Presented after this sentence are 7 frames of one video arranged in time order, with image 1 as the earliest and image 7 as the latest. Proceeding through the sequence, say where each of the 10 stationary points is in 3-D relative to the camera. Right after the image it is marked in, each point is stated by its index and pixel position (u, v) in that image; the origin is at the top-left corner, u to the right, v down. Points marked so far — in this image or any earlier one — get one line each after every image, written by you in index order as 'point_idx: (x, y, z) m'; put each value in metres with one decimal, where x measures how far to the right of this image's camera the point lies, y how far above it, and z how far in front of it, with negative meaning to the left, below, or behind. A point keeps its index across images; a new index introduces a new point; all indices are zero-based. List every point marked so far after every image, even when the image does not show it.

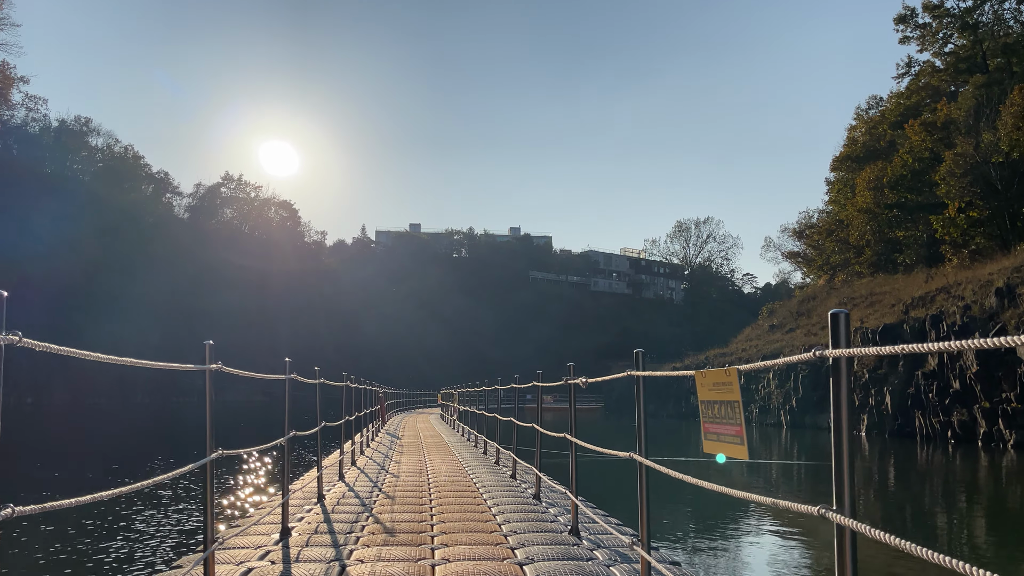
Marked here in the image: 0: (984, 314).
0: (+10.3, -0.6, +17.3) m
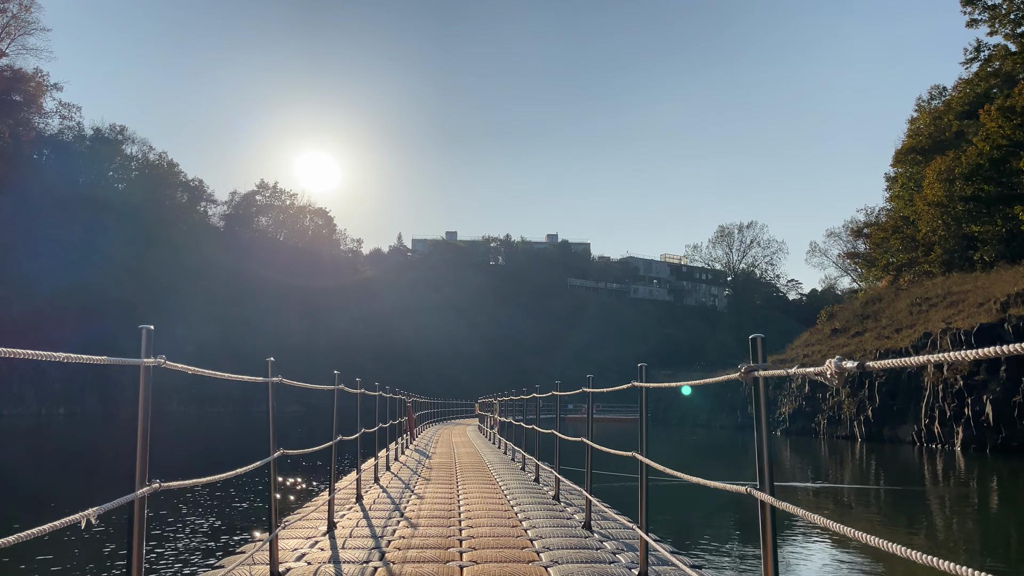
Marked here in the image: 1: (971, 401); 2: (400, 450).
0: (+11.2, -0.4, +14.9) m
1: (+10.2, -2.5, +17.7) m
2: (-1.9, -2.8, +13.7) m
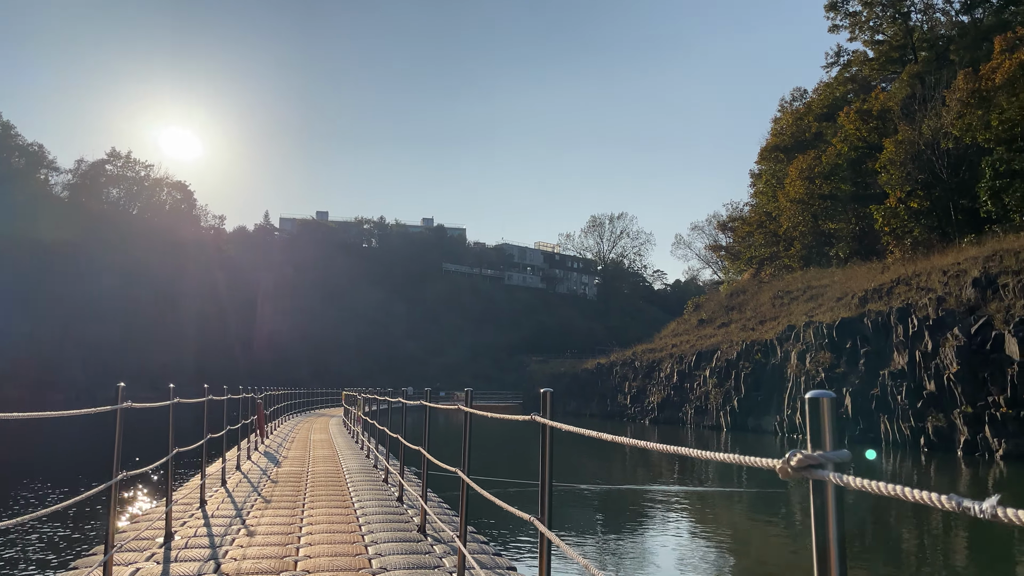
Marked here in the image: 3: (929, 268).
0: (+8.8, -0.4, +15.6) m
1: (+7.3, -2.4, +18.3) m
2: (-4.0, -2.5, +12.4) m
3: (+10.0, +0.4, +19.1) m
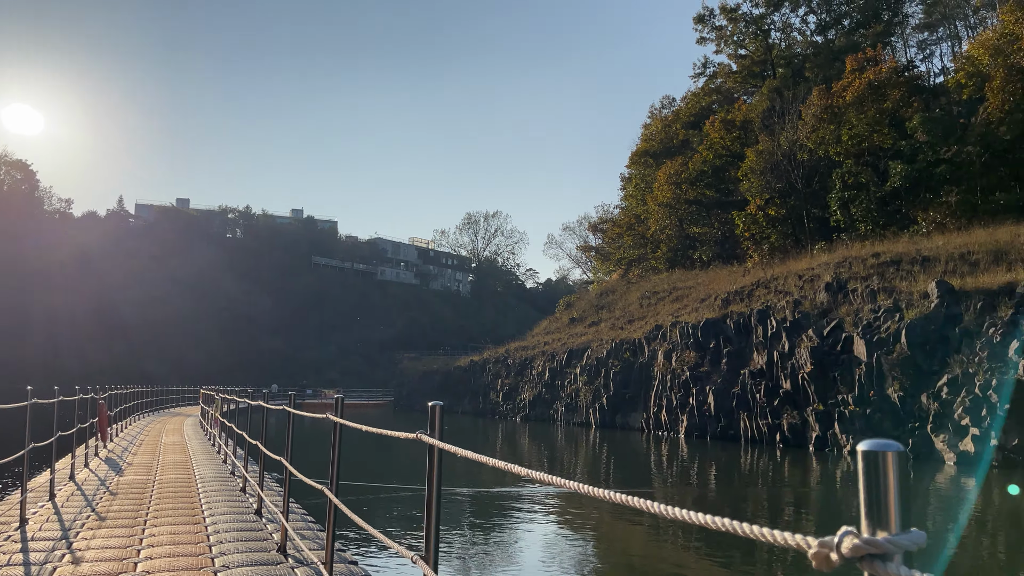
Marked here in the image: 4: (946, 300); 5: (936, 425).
0: (+6.3, -0.5, +16.5) m
1: (+4.3, -2.4, +18.9) m
2: (-5.9, -2.3, +11.3) m
3: (+6.9, +0.4, +20.1) m
4: (+7.4, -0.2, +13.6) m
5: (+6.8, -2.2, +12.8) m
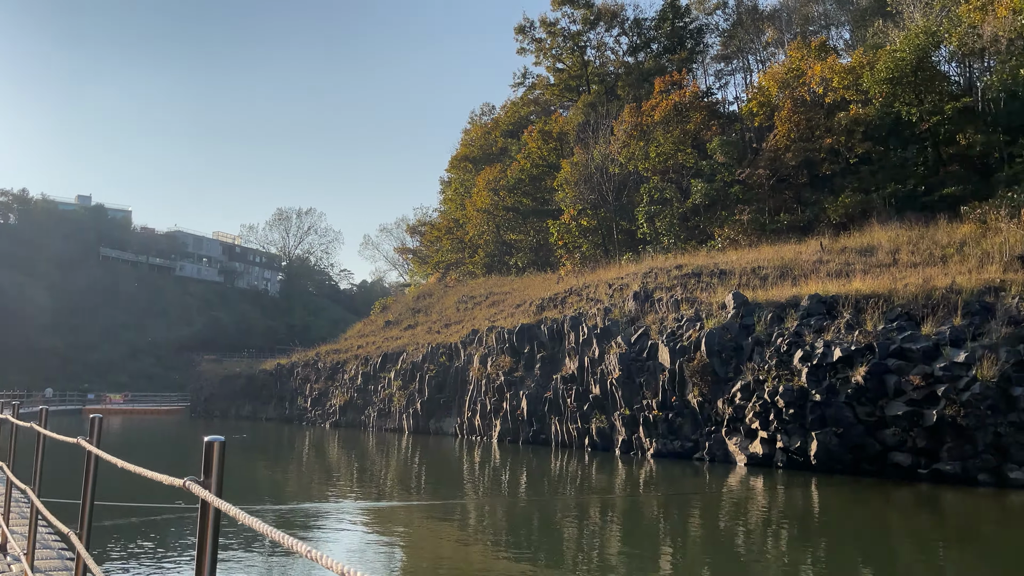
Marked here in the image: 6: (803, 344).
0: (+2.4, -0.6, +17.1) m
1: (-0.1, -2.5, +19.0) m
2: (-8.3, -2.2, +9.3) m
3: (+2.2, +0.2, +20.8) m
4: (+4.2, -0.4, +14.6) m
5: (+3.7, -2.4, +13.6) m
6: (+4.7, -0.9, +13.0) m
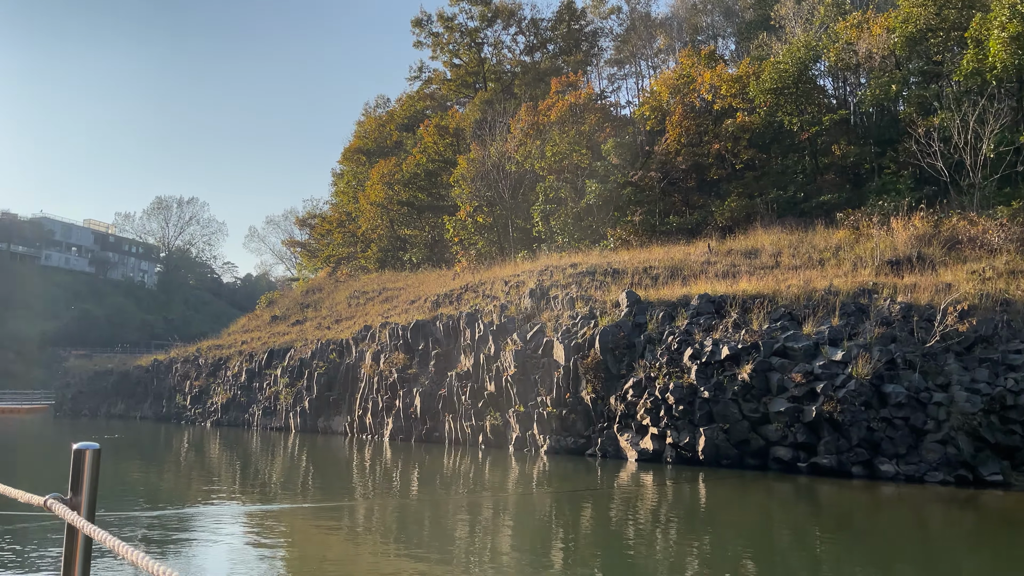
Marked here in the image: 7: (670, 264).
0: (+0.2, -0.6, +17.1) m
1: (-2.6, -2.4, +18.7) m
2: (-9.4, -2.0, +7.9) m
3: (-0.5, +0.2, +20.7) m
4: (+2.3, -0.4, +14.9) m
5: (+1.9, -2.3, +13.8) m
6: (+3.0, -0.9, +13.3) m
7: (+3.5, +0.5, +17.7) m
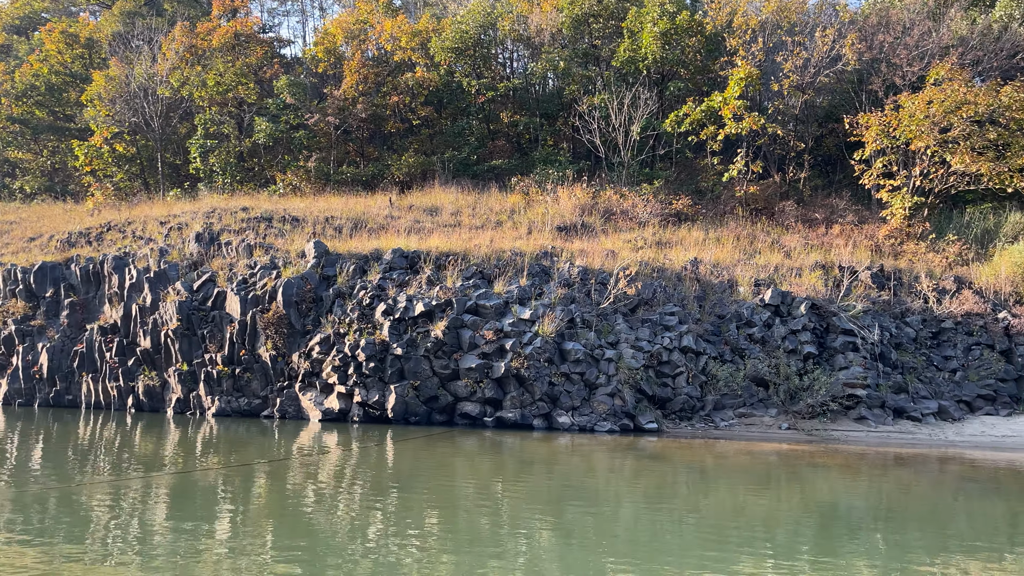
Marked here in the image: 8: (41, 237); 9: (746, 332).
0: (-6.2, +0.5, +15.1) m
1: (-9.4, -1.2, +15.4) m
2: (-11.1, -1.2, +2.8) m
3: (-8.3, +1.6, +18.1) m
4: (-3.4, +0.5, +13.9) m
5: (-3.4, -1.5, +12.9) m
6: (-2.1, -0.2, +12.9) m
7: (-3.4, +1.6, +17.0) m
8: (-11.5, +1.2, +19.6) m
9: (+3.7, -0.7, +12.6) m
